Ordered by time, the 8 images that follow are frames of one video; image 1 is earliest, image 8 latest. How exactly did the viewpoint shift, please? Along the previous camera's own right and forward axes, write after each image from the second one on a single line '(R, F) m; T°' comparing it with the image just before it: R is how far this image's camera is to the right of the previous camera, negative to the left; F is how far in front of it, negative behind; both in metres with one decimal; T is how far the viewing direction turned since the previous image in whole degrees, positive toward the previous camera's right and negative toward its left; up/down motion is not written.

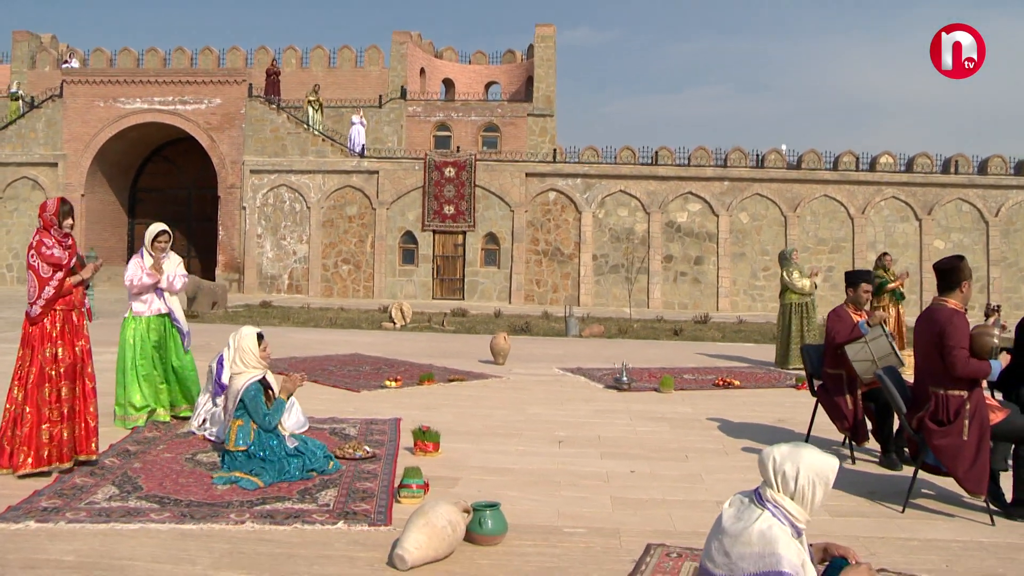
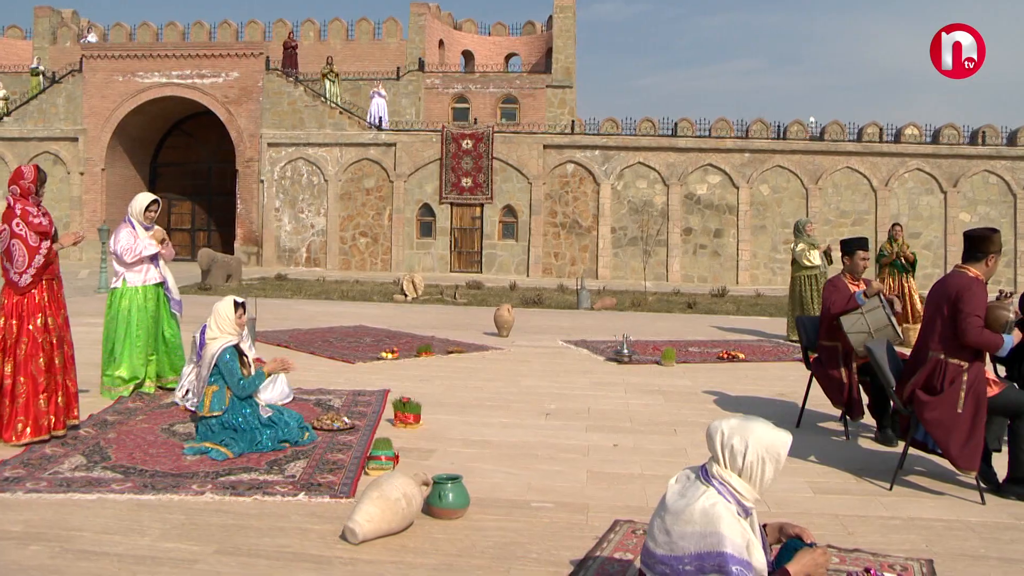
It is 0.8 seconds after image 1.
(+0.3, +0.2) m; -2°
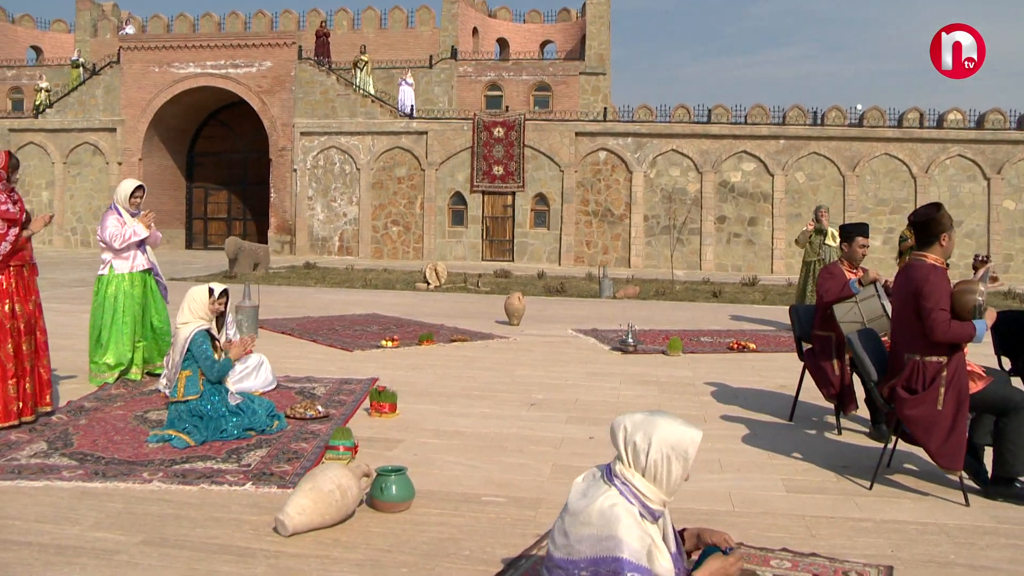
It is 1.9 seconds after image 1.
(+0.5, +0.2) m; -3°
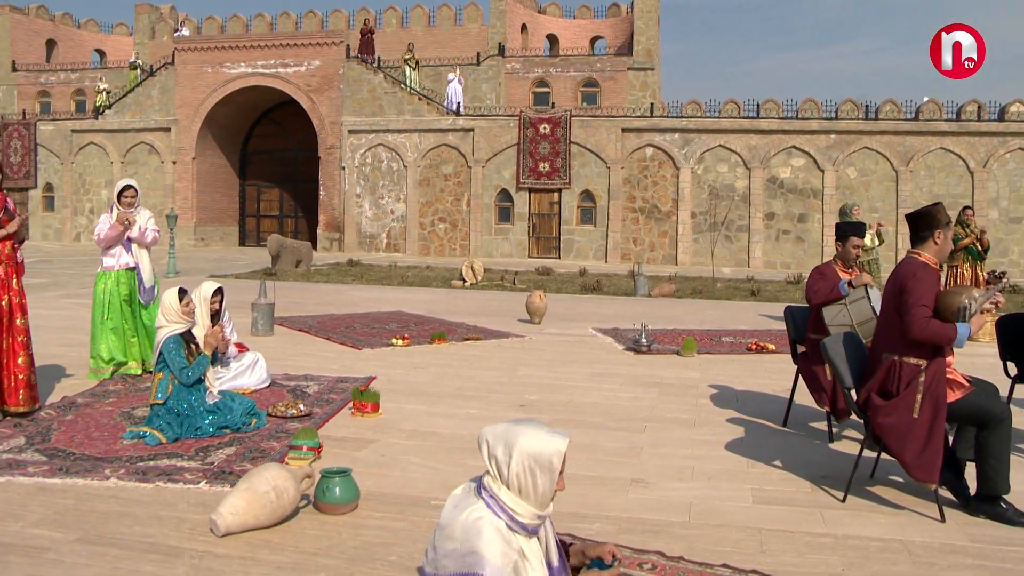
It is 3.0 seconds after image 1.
(+0.6, +0.1) m; -4°
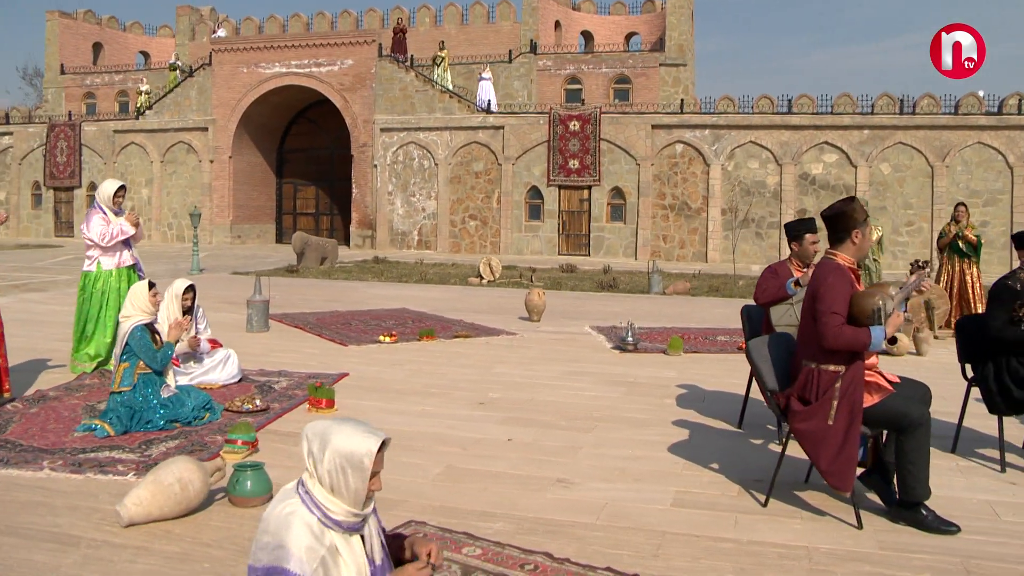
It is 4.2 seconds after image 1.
(+0.7, 0.0) m; -3°
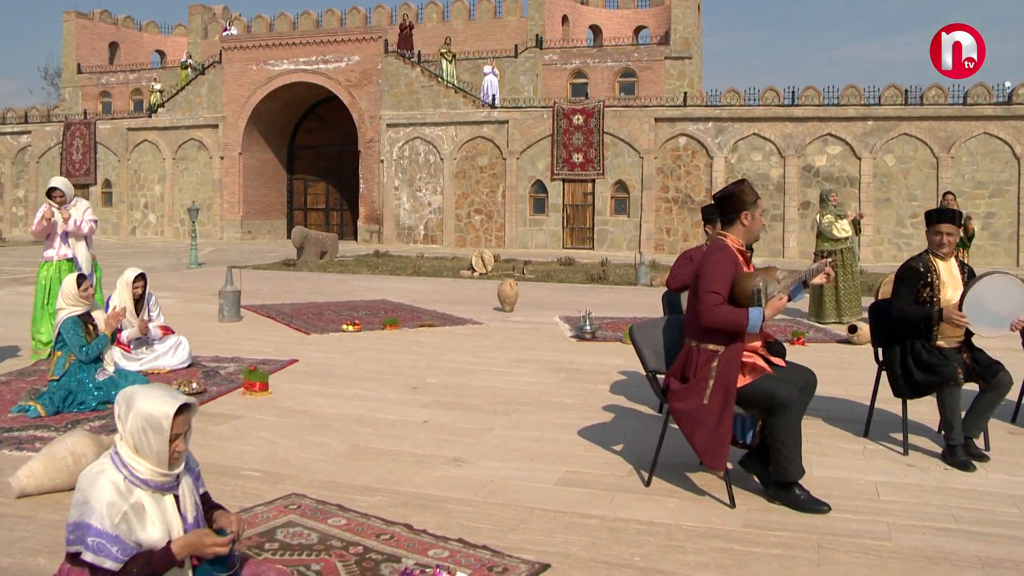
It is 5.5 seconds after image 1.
(+0.7, -0.2) m; -2°
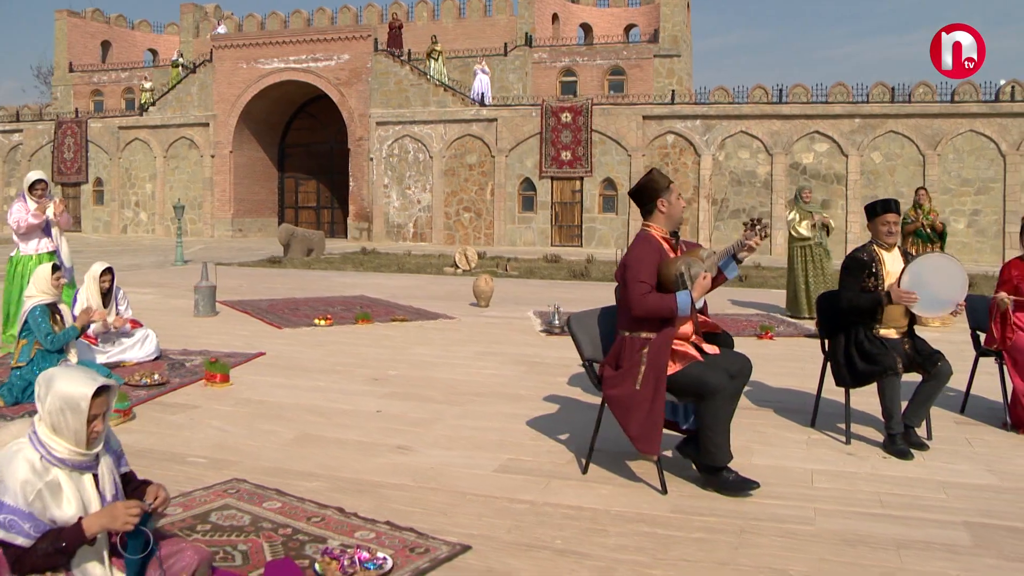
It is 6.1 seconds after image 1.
(+0.3, -0.1) m; 0°
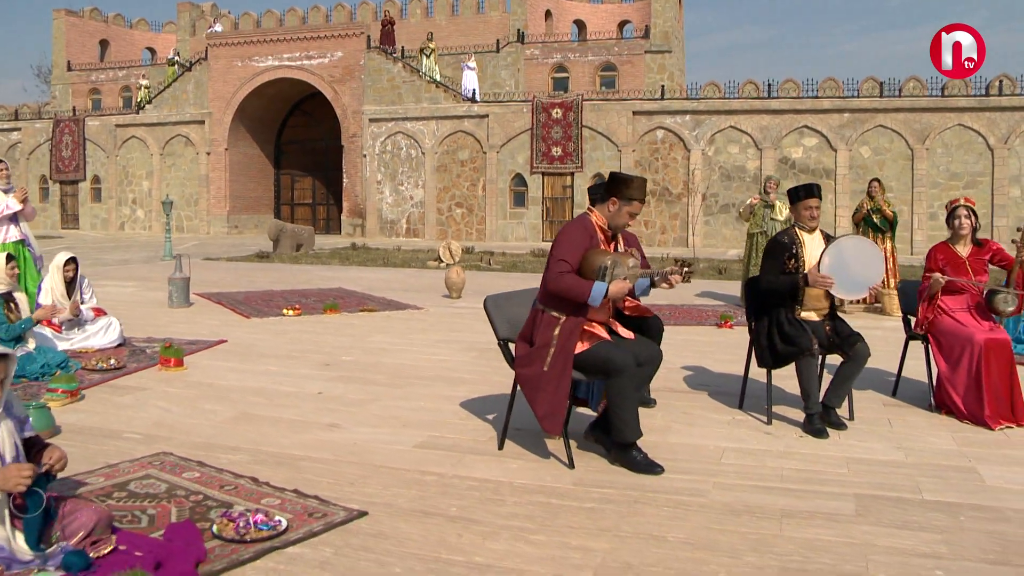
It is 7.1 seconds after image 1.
(+0.5, -0.2) m; -1°
